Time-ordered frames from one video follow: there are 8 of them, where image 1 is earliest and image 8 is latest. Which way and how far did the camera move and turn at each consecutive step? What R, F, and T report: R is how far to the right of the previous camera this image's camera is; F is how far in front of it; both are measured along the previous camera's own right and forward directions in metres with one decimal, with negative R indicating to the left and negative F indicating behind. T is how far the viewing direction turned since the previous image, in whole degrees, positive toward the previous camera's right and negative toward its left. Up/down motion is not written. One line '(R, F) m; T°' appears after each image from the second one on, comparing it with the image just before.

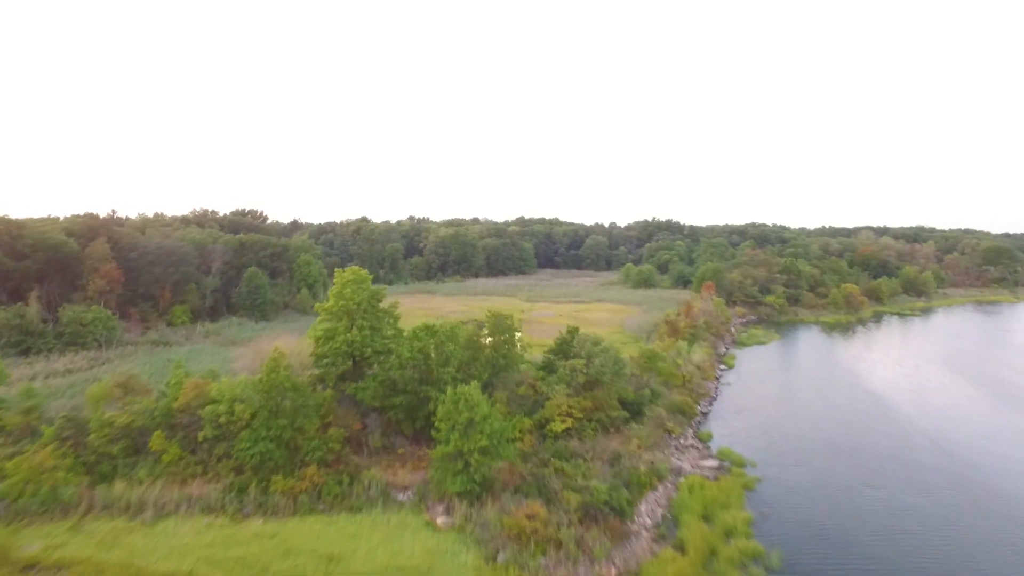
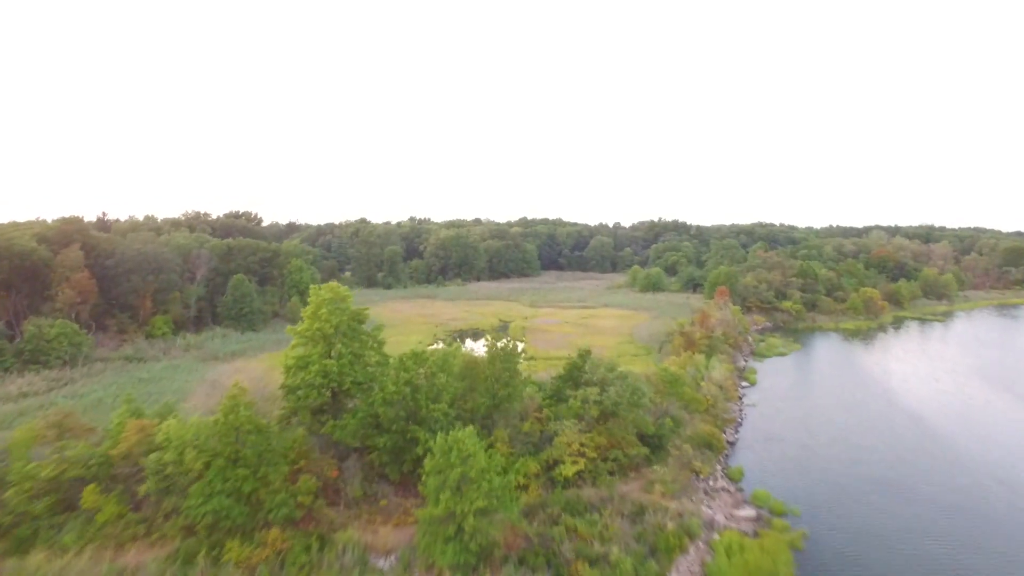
(0.0, +3.0) m; 0°
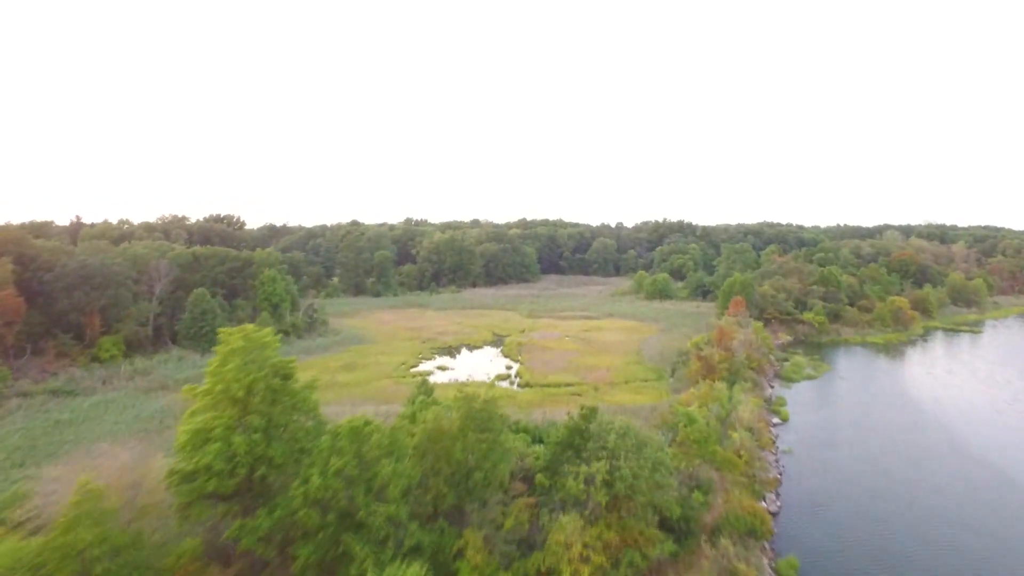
(+0.5, +5.1) m; 0°
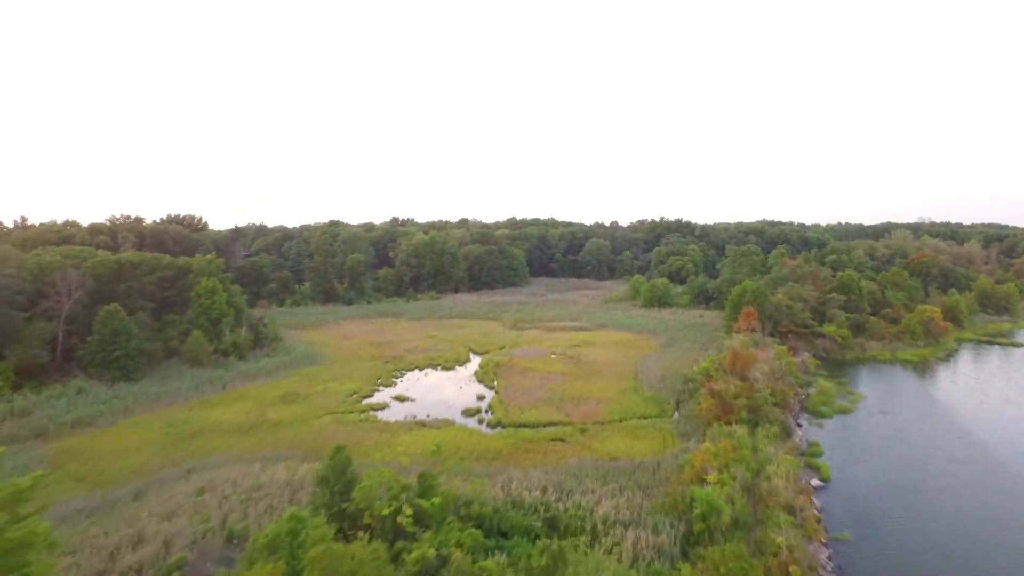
(+1.2, +6.9) m; 0°
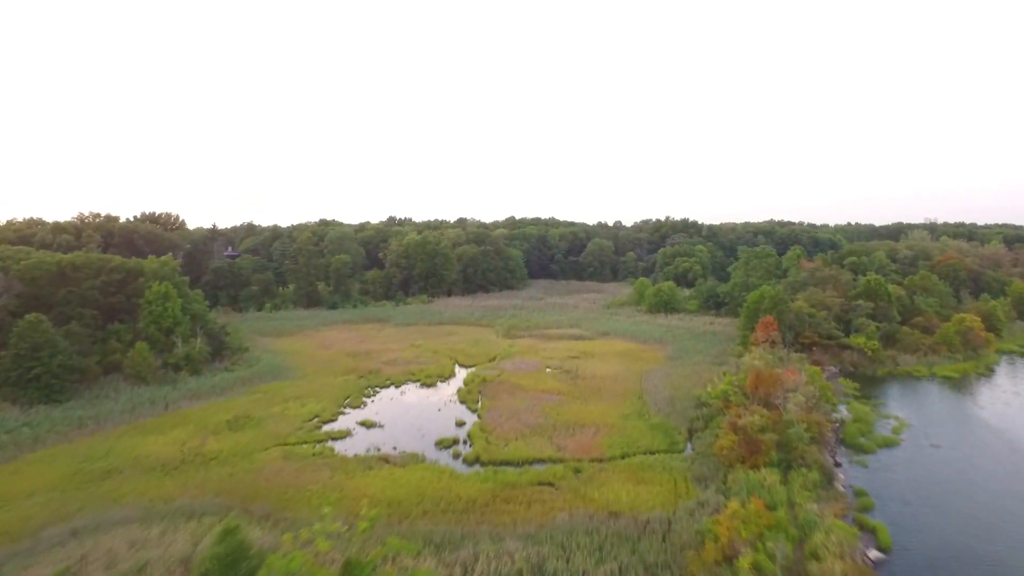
(+0.8, +4.9) m; 0°
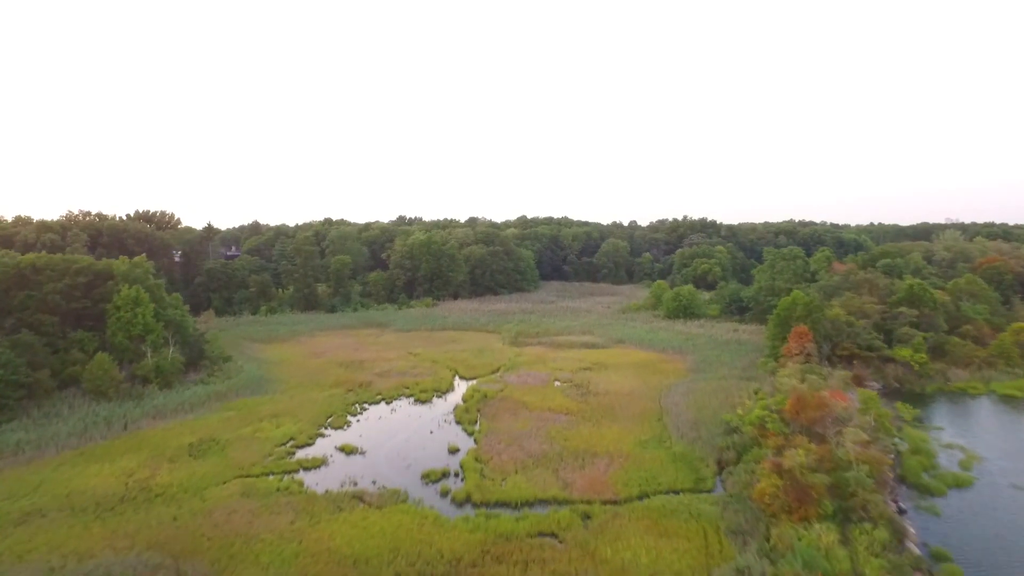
(+0.5, +3.9) m; -1°
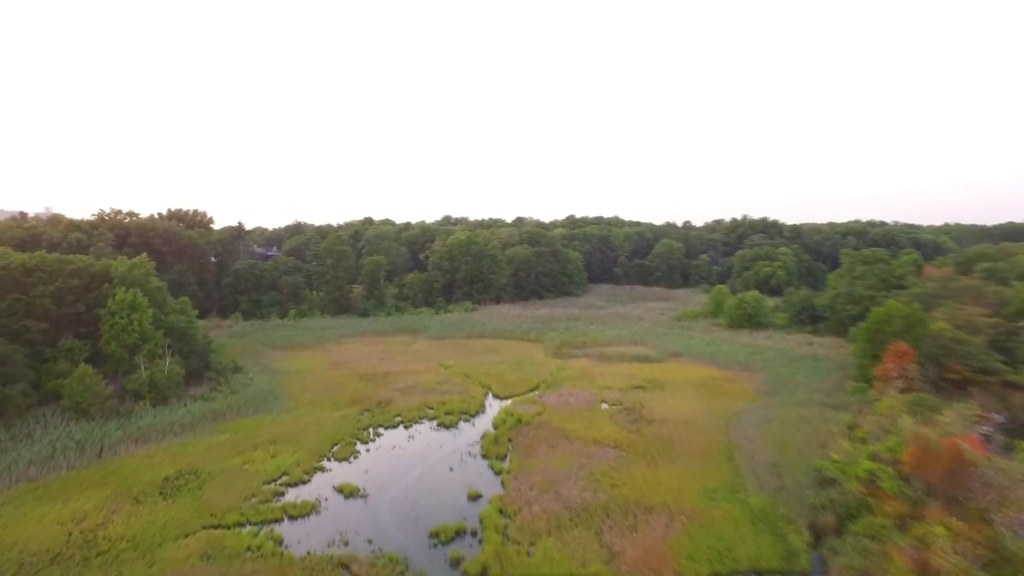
(+0.5, +5.1) m; -4°
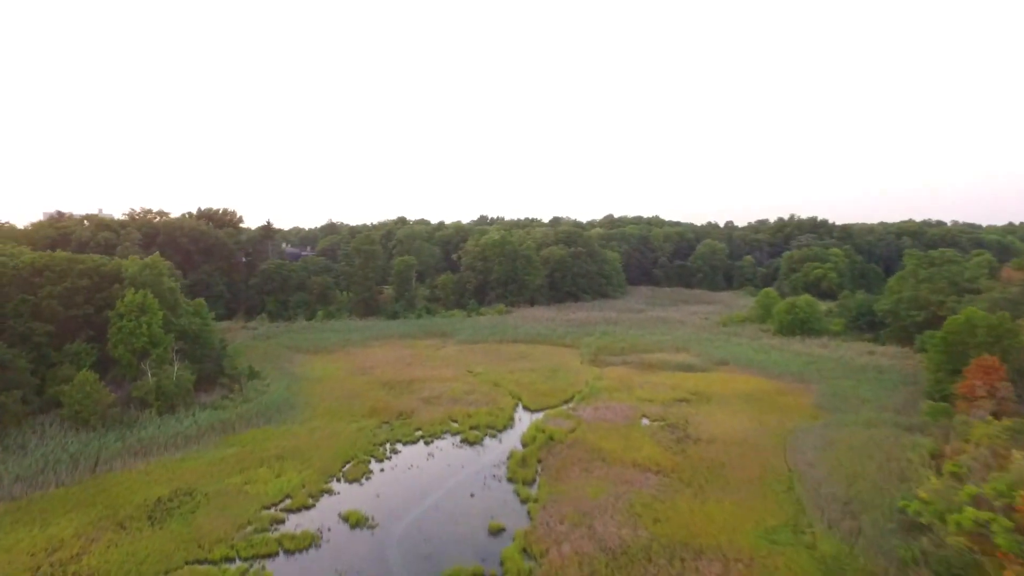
(+0.2, +2.7) m; -3°
